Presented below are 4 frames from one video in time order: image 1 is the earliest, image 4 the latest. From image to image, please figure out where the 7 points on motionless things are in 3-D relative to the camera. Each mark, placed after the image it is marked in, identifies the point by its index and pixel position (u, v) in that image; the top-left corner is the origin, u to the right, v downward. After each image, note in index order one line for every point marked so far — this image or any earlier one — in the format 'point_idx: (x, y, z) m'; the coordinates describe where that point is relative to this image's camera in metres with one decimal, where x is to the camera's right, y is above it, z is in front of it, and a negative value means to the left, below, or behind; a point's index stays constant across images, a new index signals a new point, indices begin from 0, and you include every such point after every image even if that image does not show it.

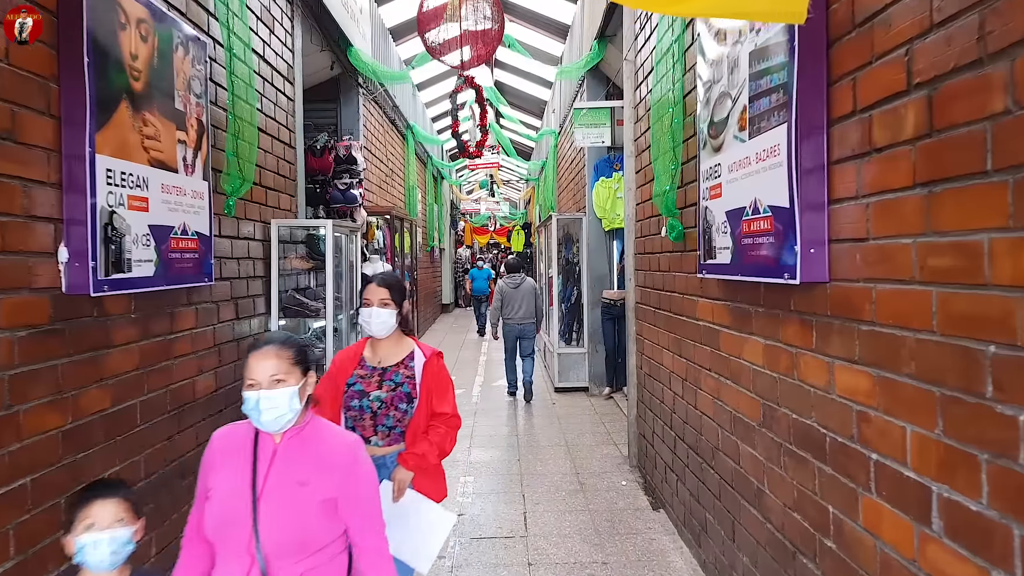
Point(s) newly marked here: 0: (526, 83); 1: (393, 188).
0: (+0.2, +3.2, +12.1) m
1: (-1.4, +1.2, +8.9) m
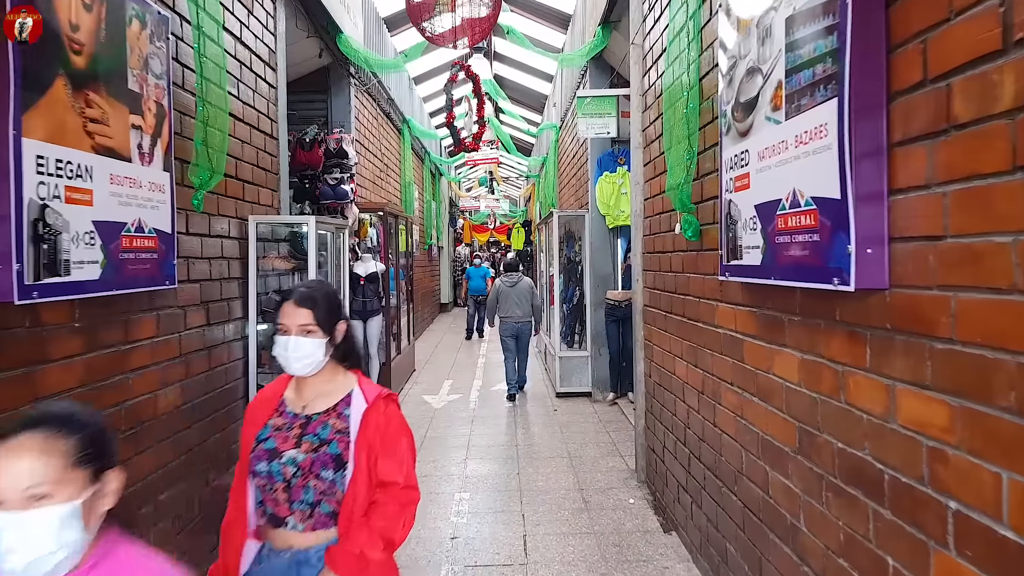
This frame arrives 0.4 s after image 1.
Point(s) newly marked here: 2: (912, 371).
0: (+0.2, +3.2, +11.8) m
1: (-1.4, +1.2, +8.6) m
2: (+0.8, -0.2, +1.6) m
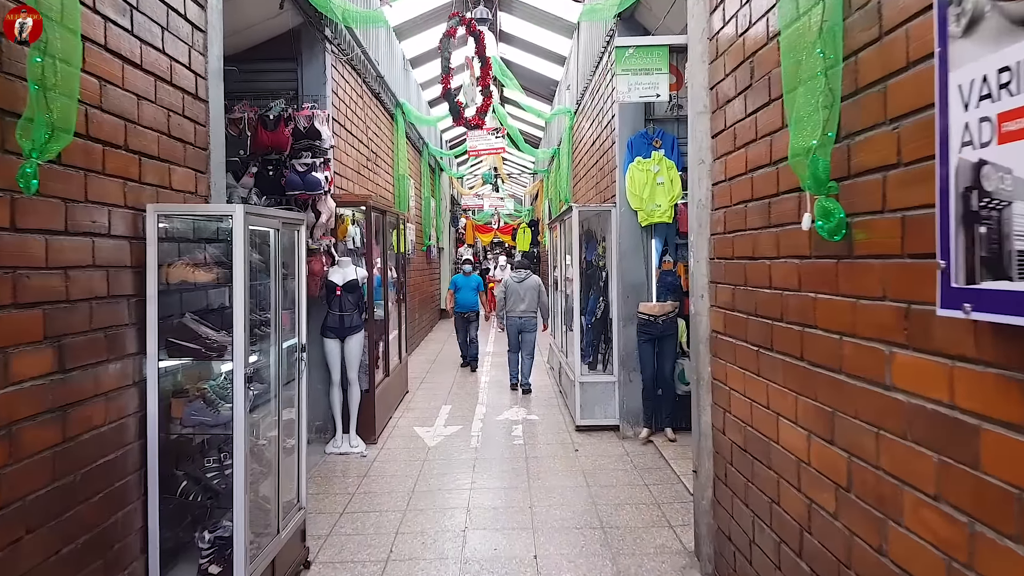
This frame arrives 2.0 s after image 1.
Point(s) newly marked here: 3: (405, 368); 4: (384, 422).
0: (+0.3, +3.2, +10.6) m
1: (-1.3, +1.1, +7.4) m
2: (+0.9, -0.2, +0.4) m
3: (-1.0, -0.8, +7.2) m
4: (-1.0, -1.0, +5.8) m
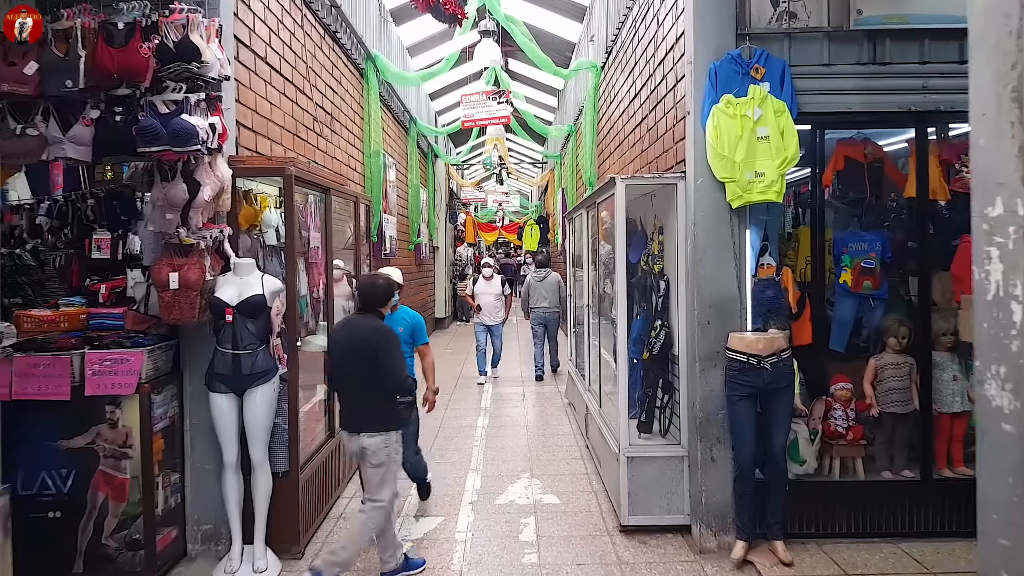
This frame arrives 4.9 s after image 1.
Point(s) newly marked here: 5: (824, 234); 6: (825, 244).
0: (+0.4, +3.1, +8.5) m
1: (-1.3, +1.0, +5.4) m
2: (+0.9, -0.3, -1.7) m
3: (-1.0, -0.8, +5.1) m
4: (-0.9, -1.1, +3.8) m
5: (+1.5, +0.2, +3.6) m
6: (+1.4, +0.2, +3.6) m
